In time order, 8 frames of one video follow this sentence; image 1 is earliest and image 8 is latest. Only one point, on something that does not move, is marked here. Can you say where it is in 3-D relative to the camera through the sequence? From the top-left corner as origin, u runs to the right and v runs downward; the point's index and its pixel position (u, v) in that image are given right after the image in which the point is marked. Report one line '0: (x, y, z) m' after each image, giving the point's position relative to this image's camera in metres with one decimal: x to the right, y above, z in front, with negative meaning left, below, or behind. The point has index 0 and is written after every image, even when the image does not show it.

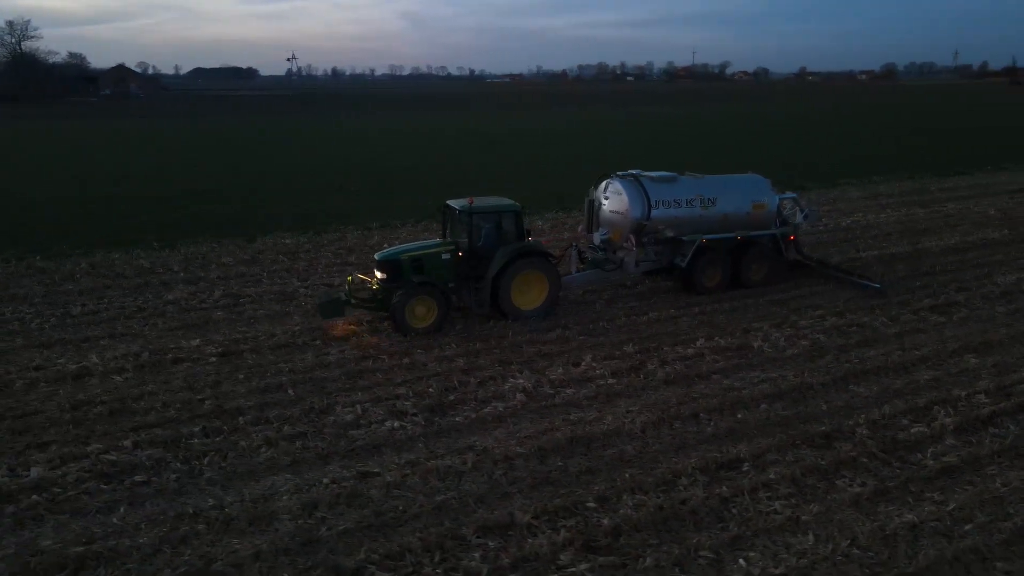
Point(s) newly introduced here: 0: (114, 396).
0: (-4.7, -1.3, +8.4) m
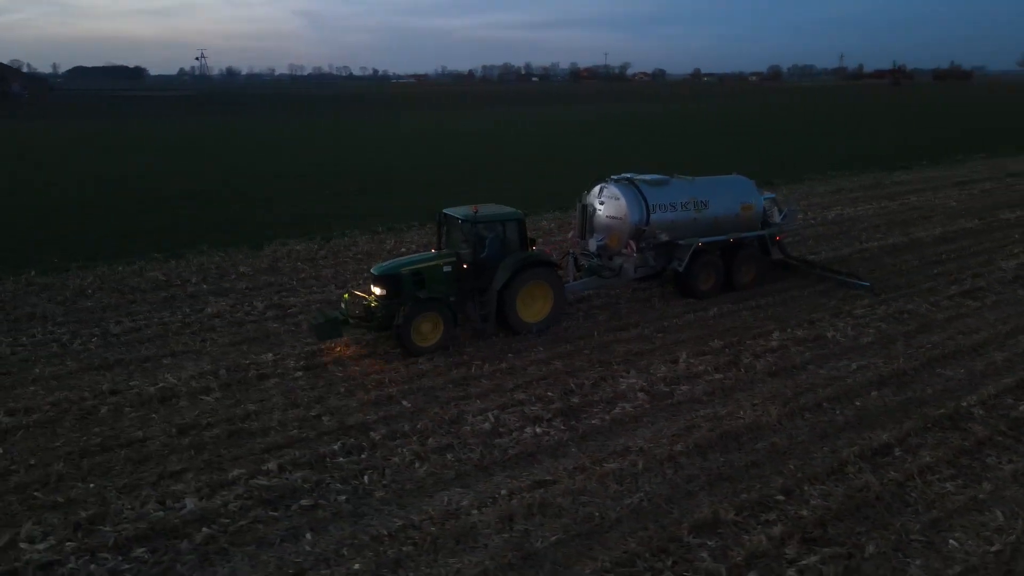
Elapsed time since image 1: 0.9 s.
0: (-3.2, -1.4, +7.9) m
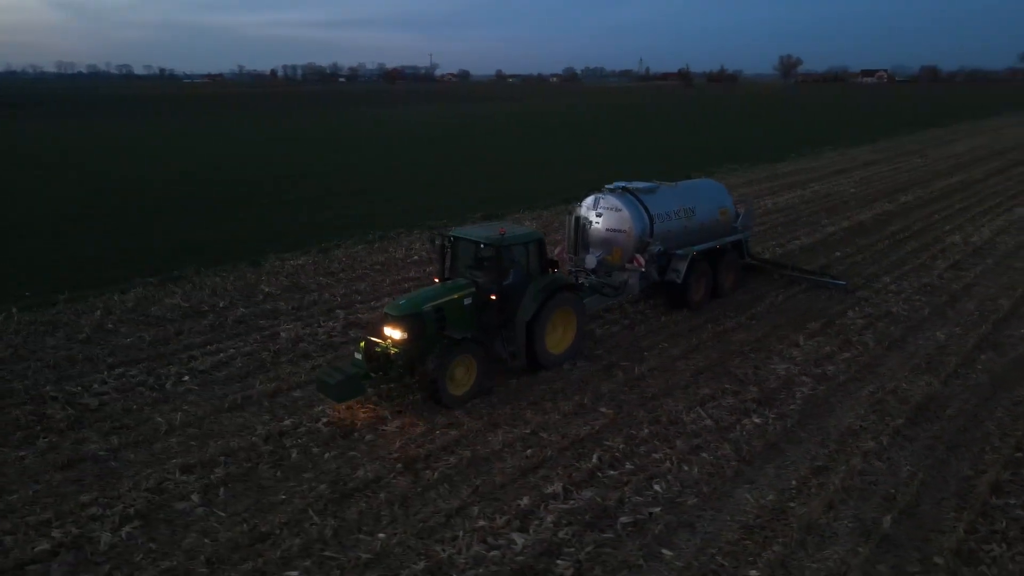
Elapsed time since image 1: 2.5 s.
0: (-0.8, -1.6, +7.2) m
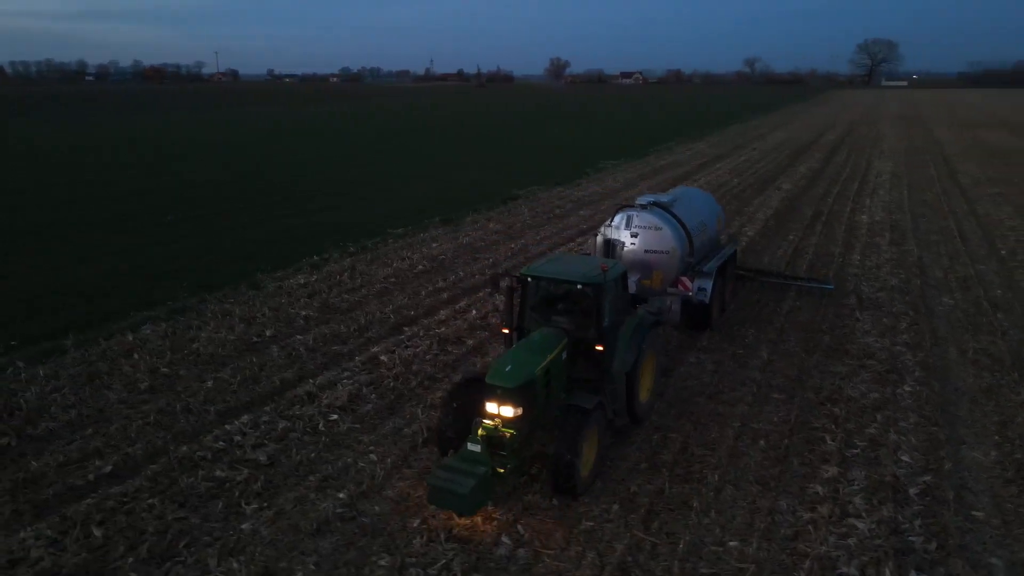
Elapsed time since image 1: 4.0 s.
0: (+1.5, -1.6, +7.1) m
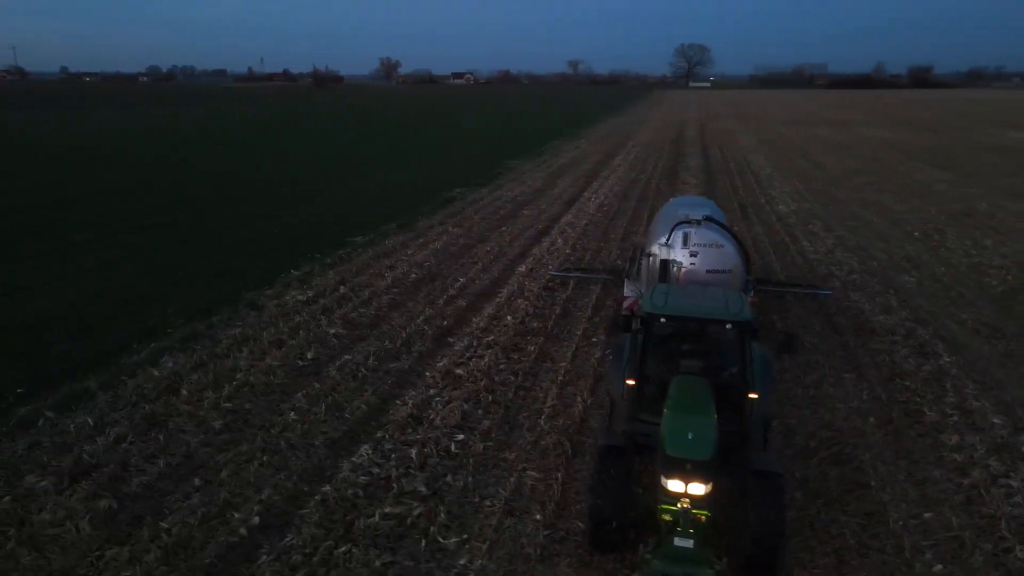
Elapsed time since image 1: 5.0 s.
0: (+3.0, -1.6, +7.5) m
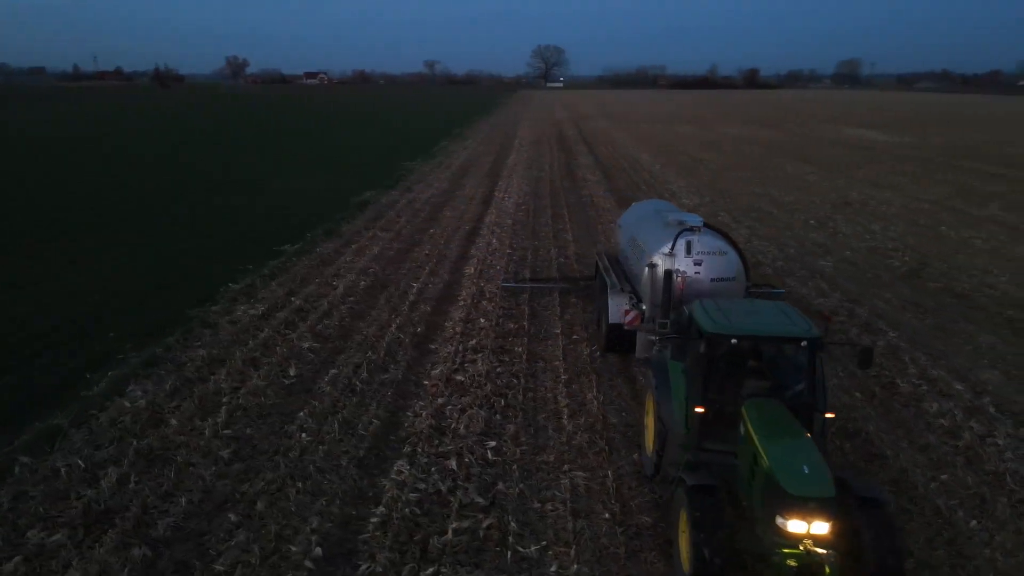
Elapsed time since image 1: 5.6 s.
0: (+3.2, -1.4, +8.0) m
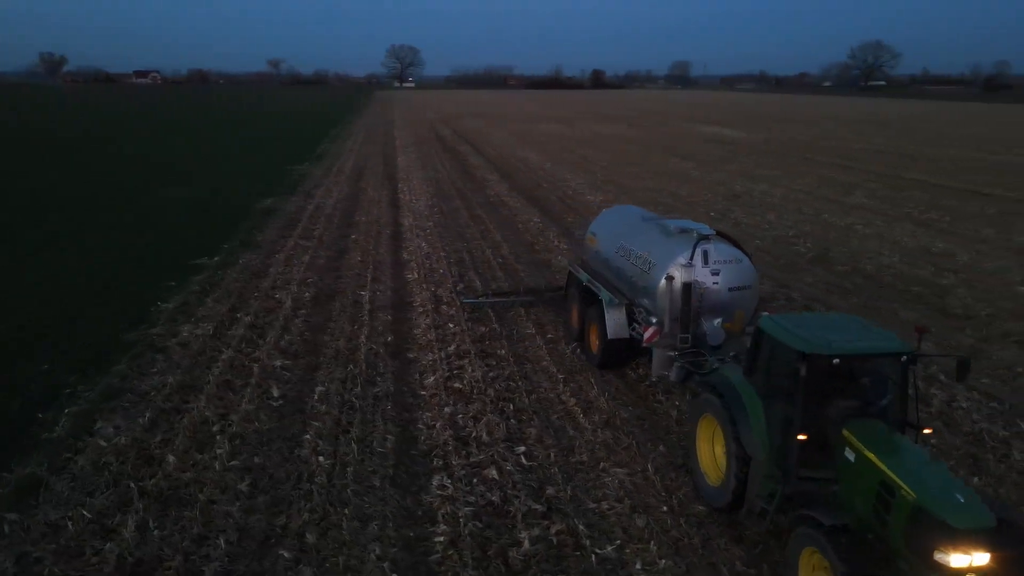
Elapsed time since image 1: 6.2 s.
0: (+3.3, -1.3, +8.5) m
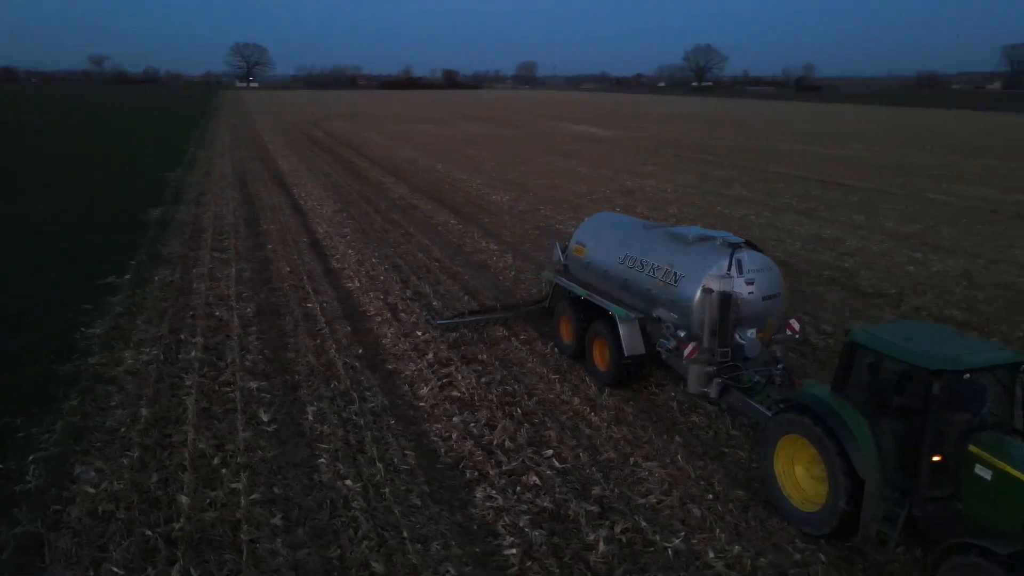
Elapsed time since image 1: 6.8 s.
0: (+3.3, -1.2, +9.1) m
